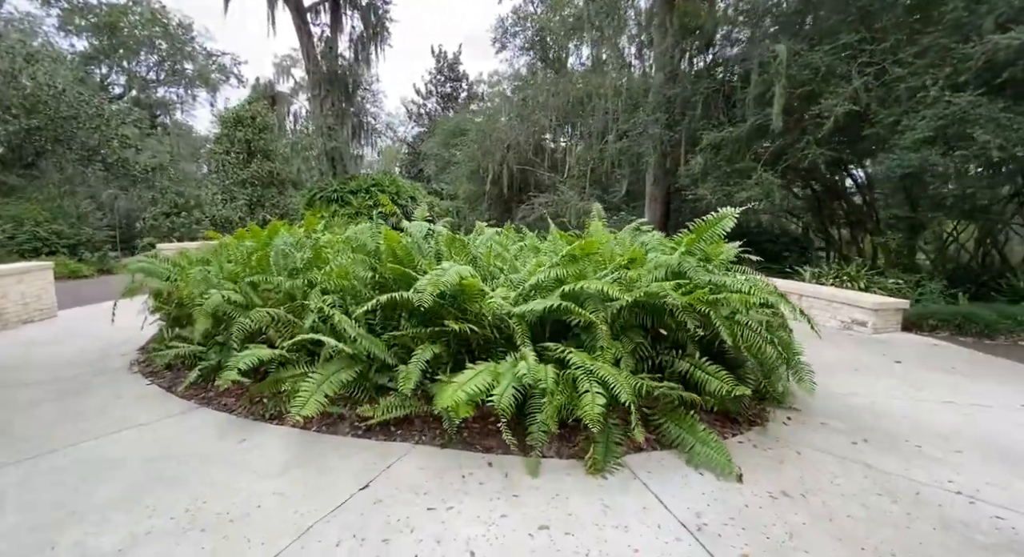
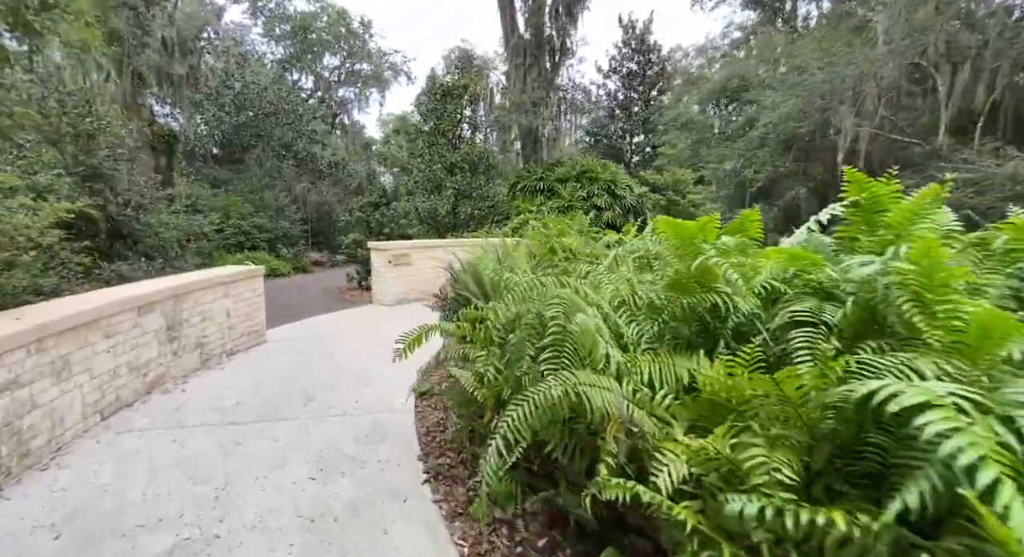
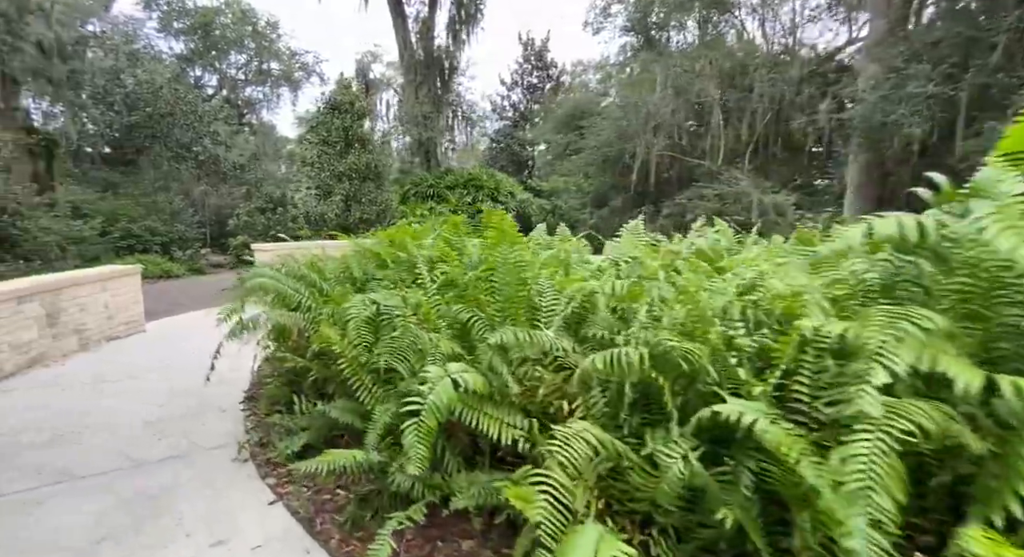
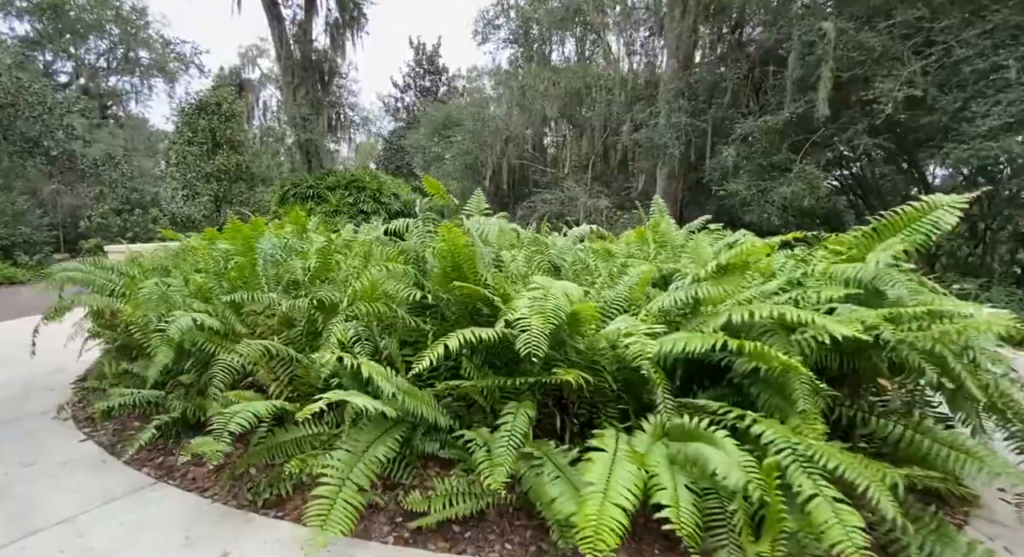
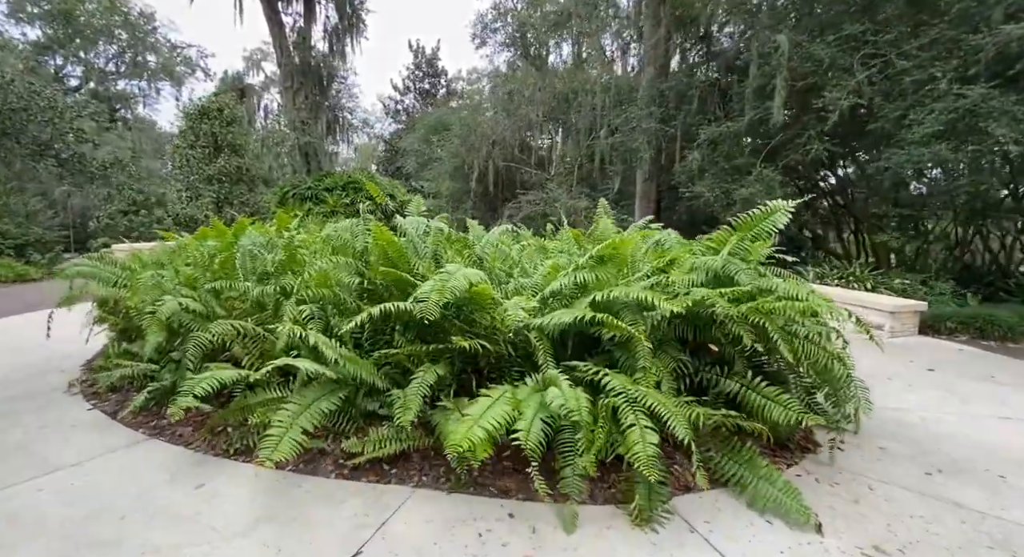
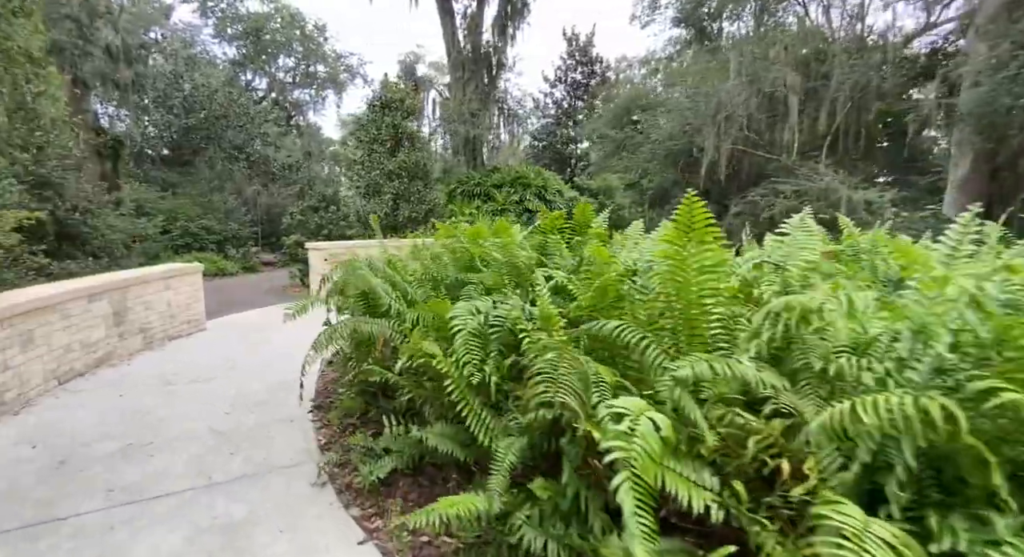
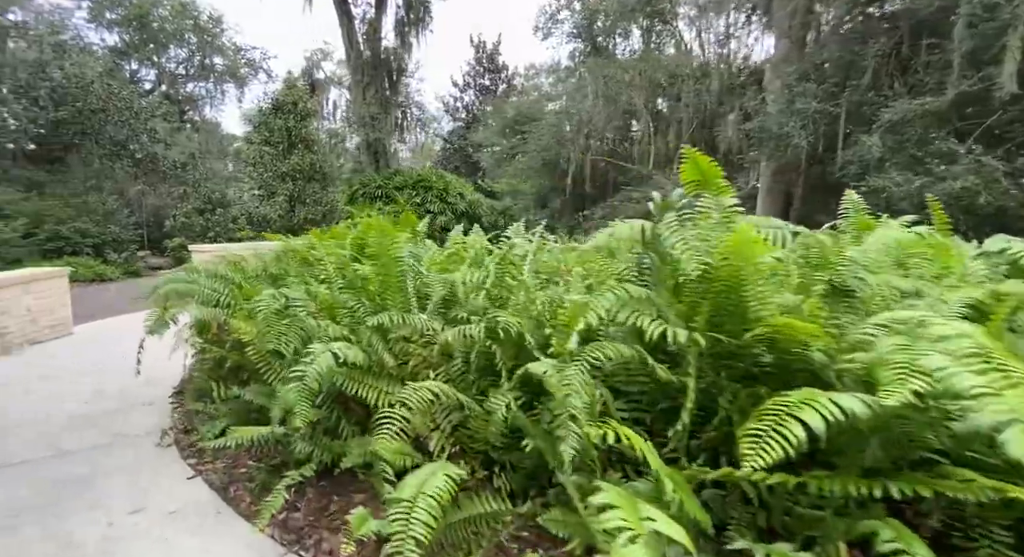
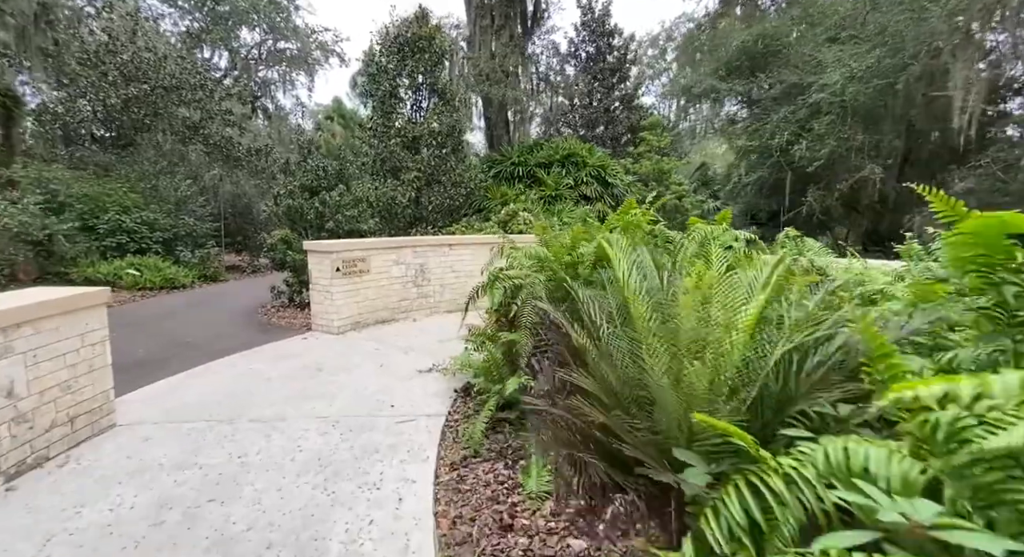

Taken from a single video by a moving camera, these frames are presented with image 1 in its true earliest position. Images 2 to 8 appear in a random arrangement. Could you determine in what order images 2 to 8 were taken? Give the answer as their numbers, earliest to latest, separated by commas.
5, 4, 7, 3, 6, 2, 8
